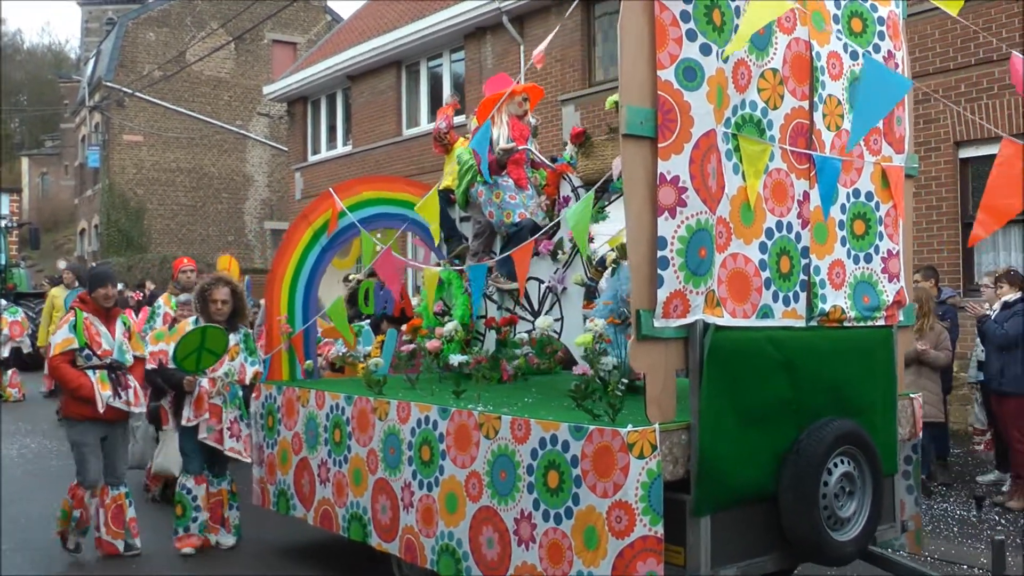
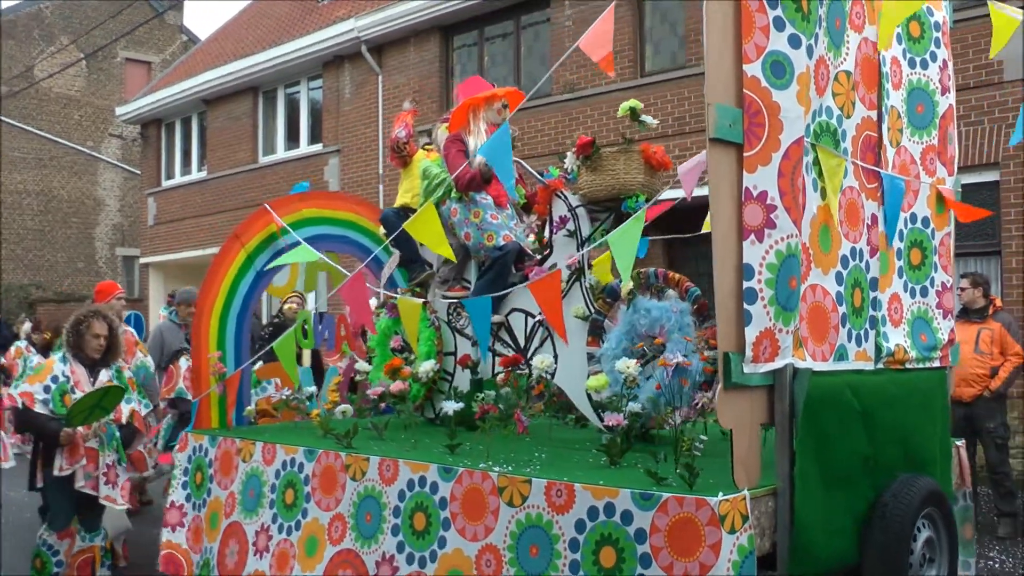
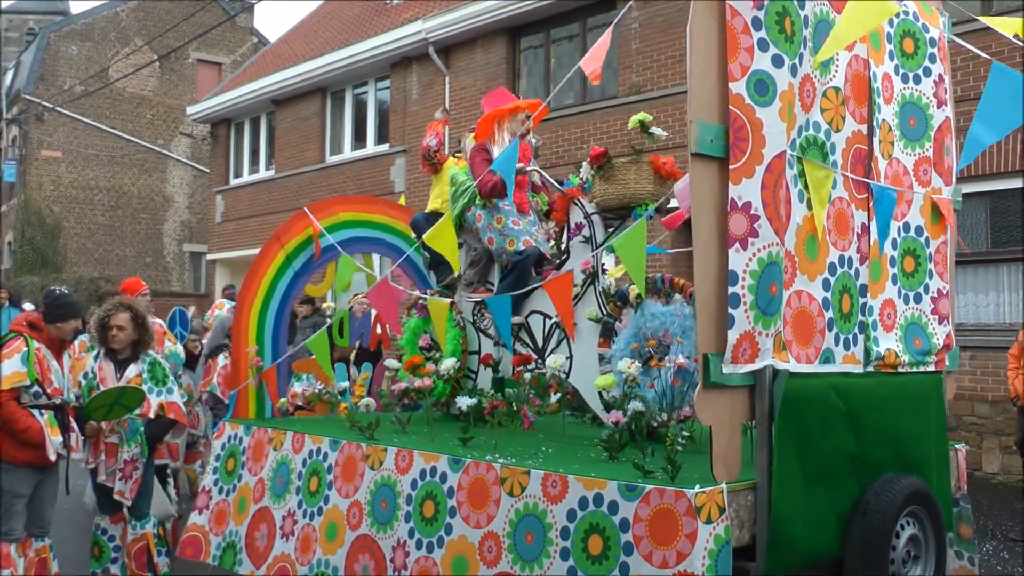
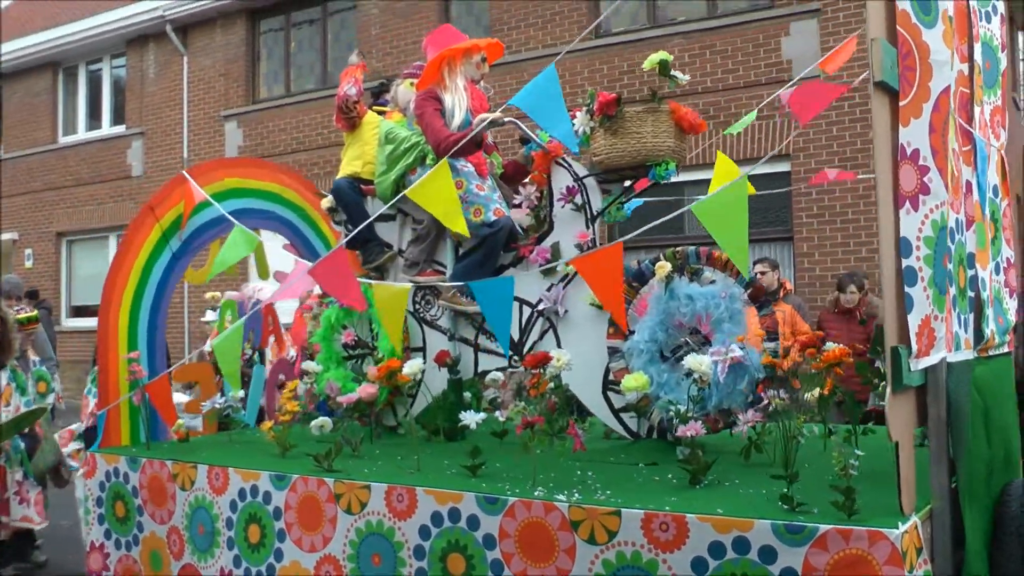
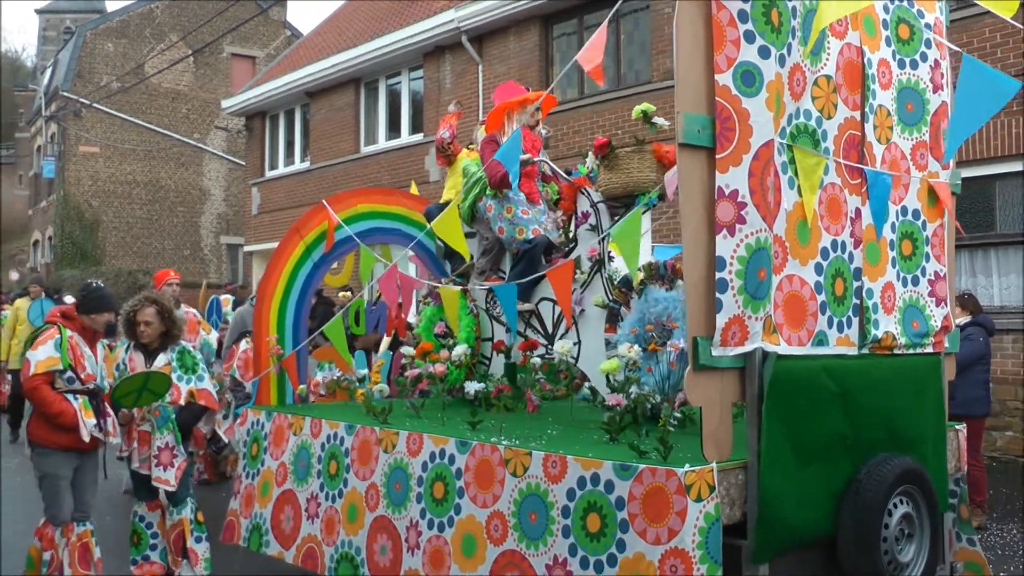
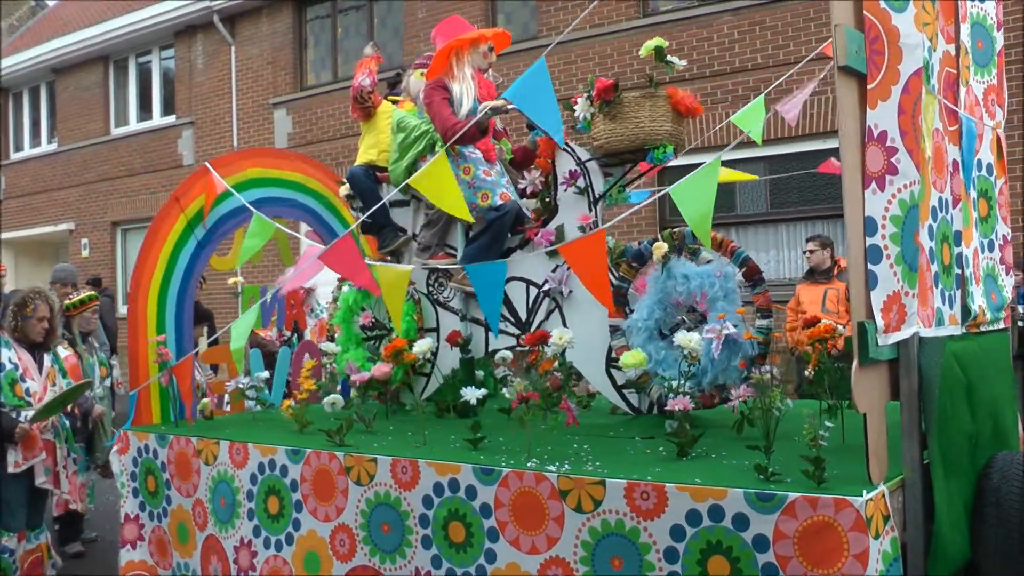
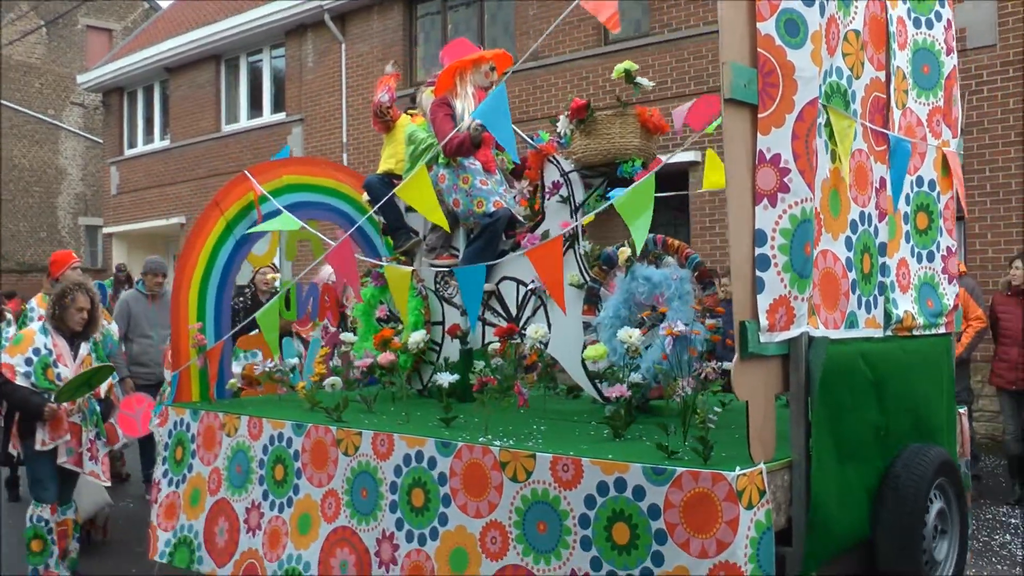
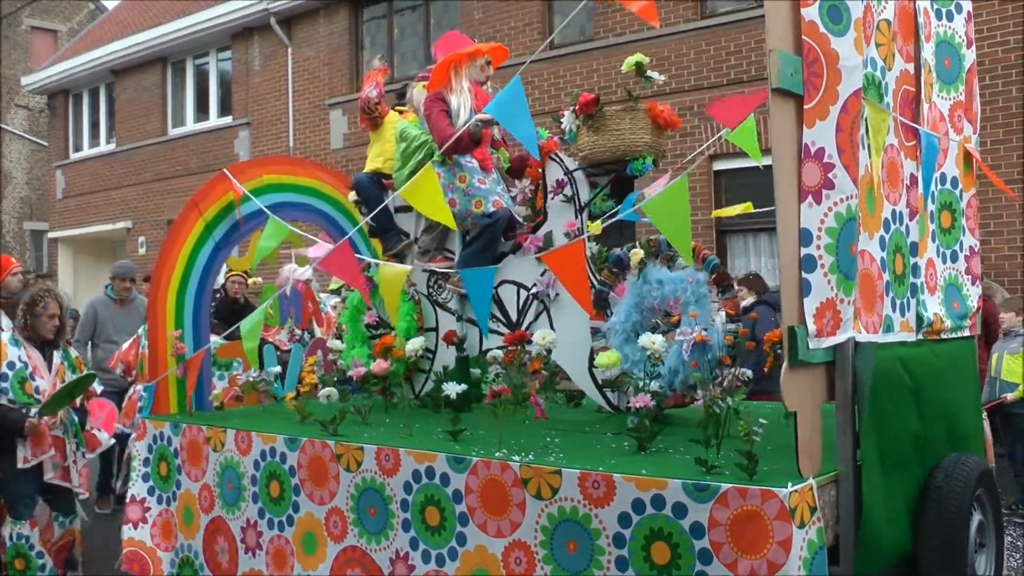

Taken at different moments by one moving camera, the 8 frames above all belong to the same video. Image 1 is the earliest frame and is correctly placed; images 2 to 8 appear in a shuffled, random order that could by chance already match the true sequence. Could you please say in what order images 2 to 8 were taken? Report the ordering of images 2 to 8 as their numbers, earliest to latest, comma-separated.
5, 3, 2, 7, 8, 6, 4
